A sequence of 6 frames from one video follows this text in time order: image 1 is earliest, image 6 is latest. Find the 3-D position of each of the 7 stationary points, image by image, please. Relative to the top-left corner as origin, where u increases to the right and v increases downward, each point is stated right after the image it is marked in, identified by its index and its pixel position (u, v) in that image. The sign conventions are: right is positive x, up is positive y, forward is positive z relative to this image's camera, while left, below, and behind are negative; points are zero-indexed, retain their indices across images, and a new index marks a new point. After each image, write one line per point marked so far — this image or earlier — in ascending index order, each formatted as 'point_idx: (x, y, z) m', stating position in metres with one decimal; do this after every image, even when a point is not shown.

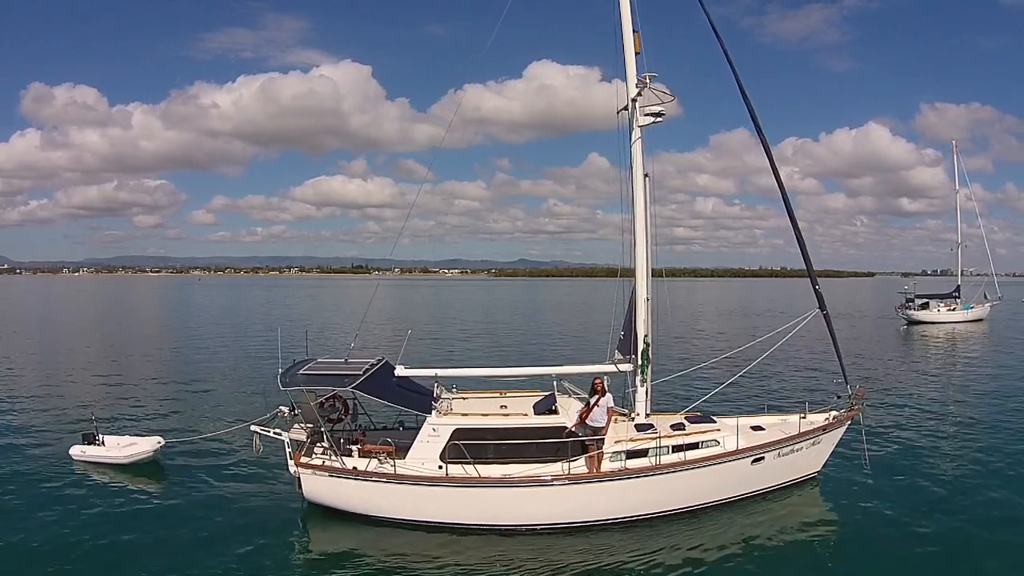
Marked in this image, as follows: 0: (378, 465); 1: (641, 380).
0: (-2.7, -3.8, +14.0) m
1: (+2.9, -1.9, +14.5) m
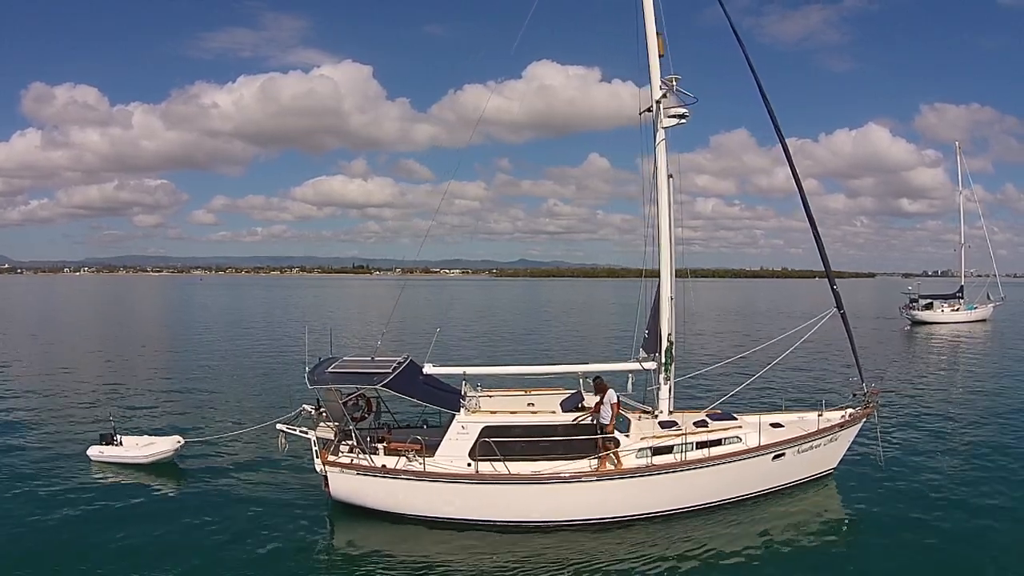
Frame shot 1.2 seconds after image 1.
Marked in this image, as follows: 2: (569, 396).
0: (-2.1, -3.8, +14.1) m
1: (+3.4, -1.9, +14.6) m
2: (+1.5, -2.4, +15.3) m
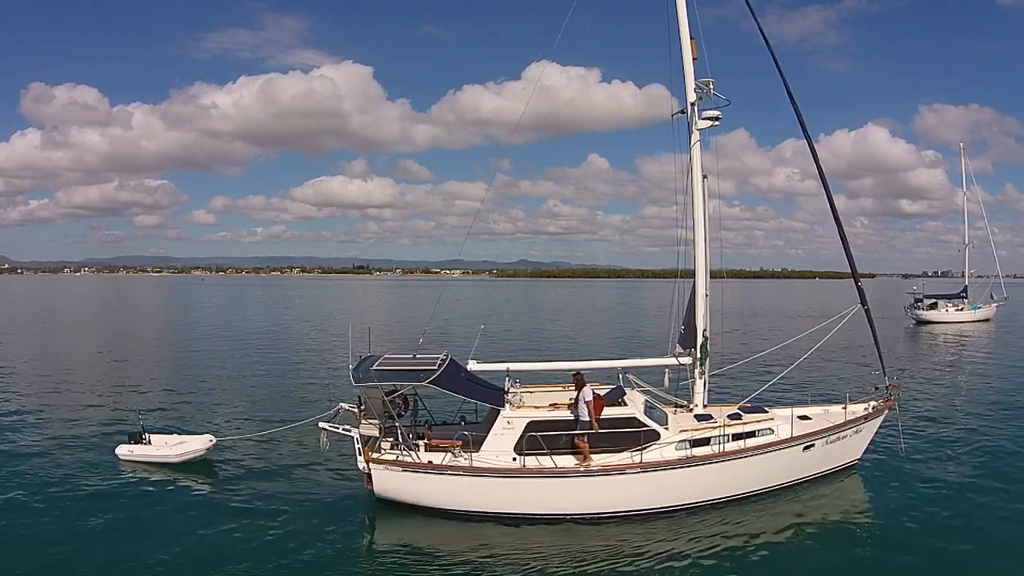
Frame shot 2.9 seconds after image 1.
0: (-1.3, -3.7, +14.6) m
1: (+4.3, -1.9, +15.1) m
2: (+2.4, -2.4, +15.7) m
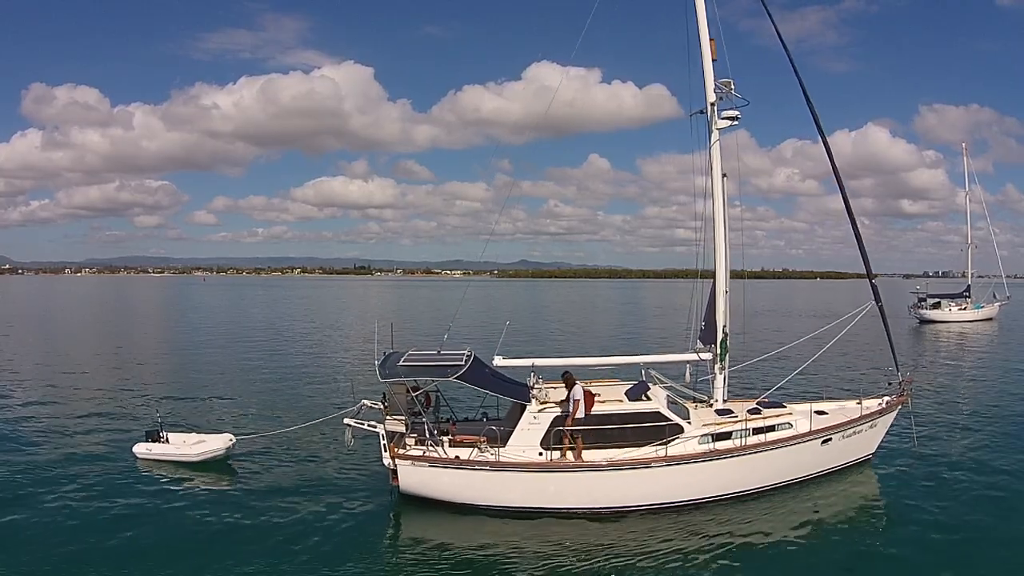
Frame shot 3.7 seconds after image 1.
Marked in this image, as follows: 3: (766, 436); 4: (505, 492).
0: (-0.7, -3.7, +14.8) m
1: (+4.8, -1.8, +15.3) m
2: (+2.9, -2.3, +16.0) m
3: (+5.9, -3.5, +15.5) m
4: (-0.2, -4.5, +14.7) m
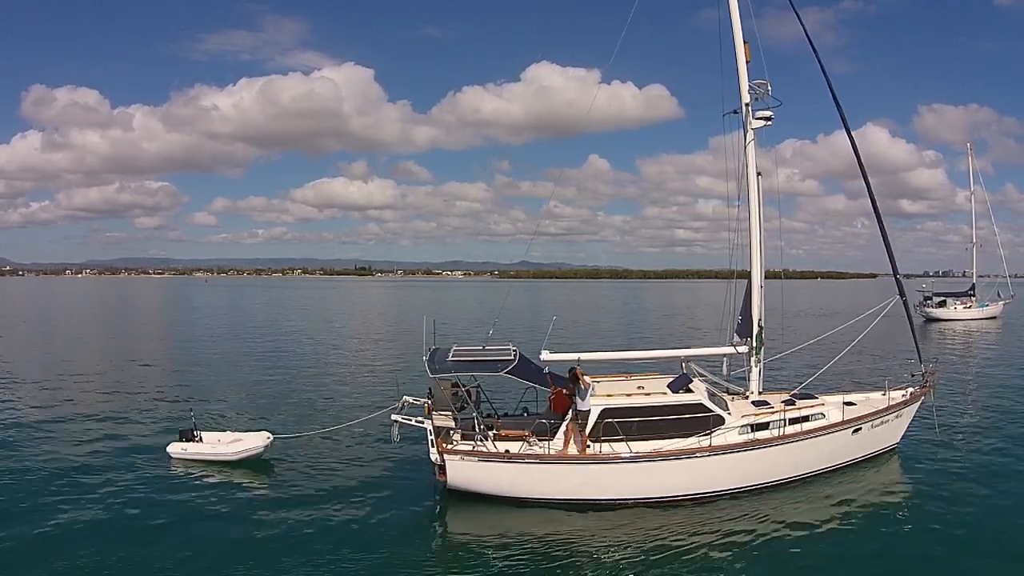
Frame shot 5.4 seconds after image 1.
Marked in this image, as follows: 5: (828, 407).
0: (+0.3, -3.6, +15.4) m
1: (+5.8, -1.7, +15.9) m
2: (+3.9, -2.3, +16.6) m
3: (+6.9, -3.4, +16.1) m
4: (+0.8, -4.4, +15.3) m
5: (+8.1, -3.1, +17.1) m
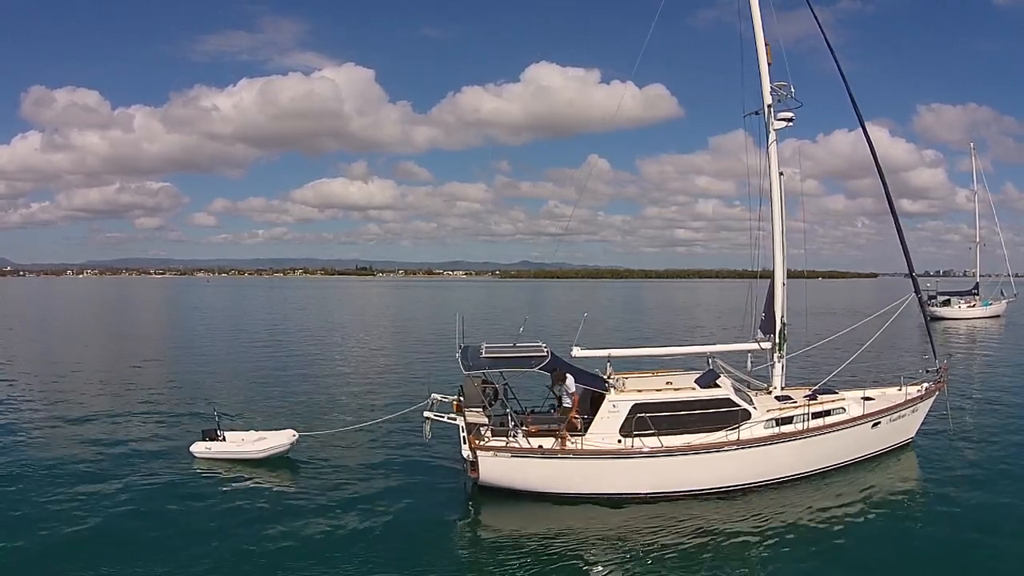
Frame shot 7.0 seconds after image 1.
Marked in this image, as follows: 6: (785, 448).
0: (+1.0, -3.6, +15.9) m
1: (+6.5, -1.7, +16.4) m
2: (+4.6, -2.2, +17.1) m
3: (+7.6, -3.4, +16.5) m
4: (+1.6, -4.4, +15.7) m
5: (+8.8, -3.1, +17.5) m
6: (+6.4, -3.9, +15.9) m
